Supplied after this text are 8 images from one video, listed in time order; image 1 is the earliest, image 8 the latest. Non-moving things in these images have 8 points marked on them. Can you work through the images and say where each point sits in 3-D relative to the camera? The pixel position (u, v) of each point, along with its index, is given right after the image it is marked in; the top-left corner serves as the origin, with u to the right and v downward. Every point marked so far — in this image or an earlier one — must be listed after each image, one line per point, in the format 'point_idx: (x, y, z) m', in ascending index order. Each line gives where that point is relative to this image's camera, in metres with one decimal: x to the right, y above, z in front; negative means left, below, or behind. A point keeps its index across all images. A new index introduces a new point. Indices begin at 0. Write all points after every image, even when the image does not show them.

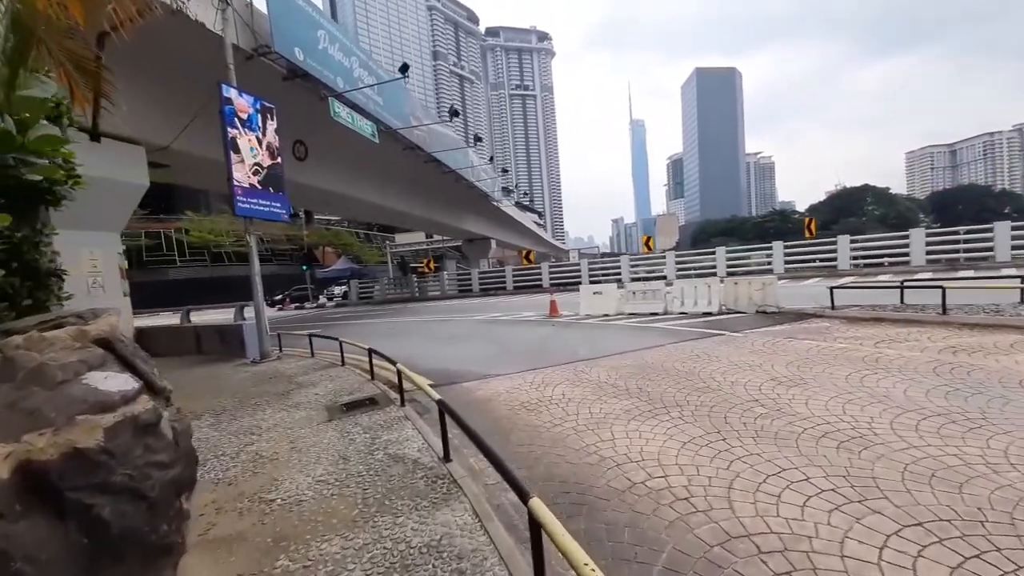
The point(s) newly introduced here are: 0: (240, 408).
0: (-3.5, -1.5, +5.4) m
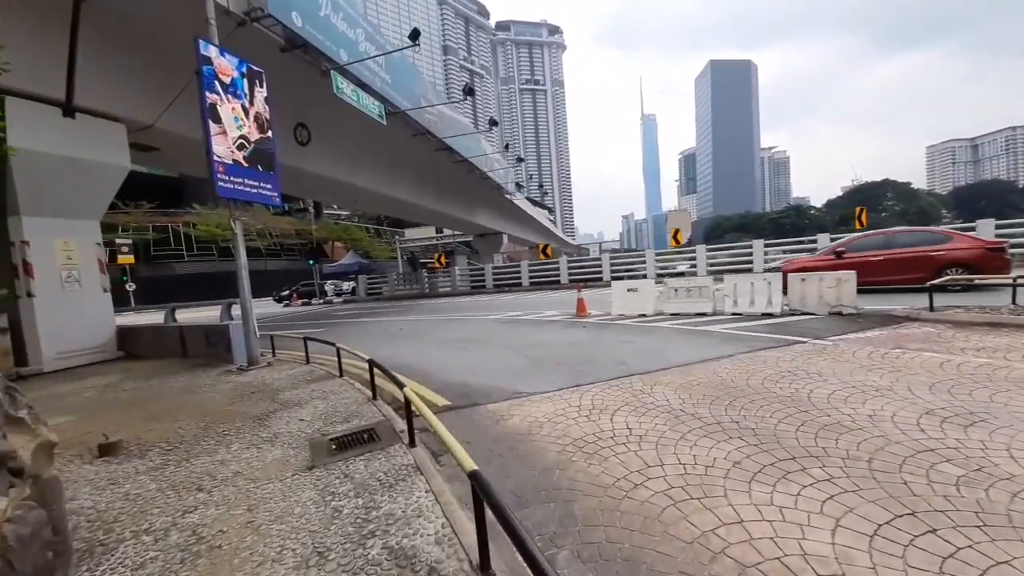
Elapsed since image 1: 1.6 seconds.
0: (-3.1, -1.5, +4.1) m
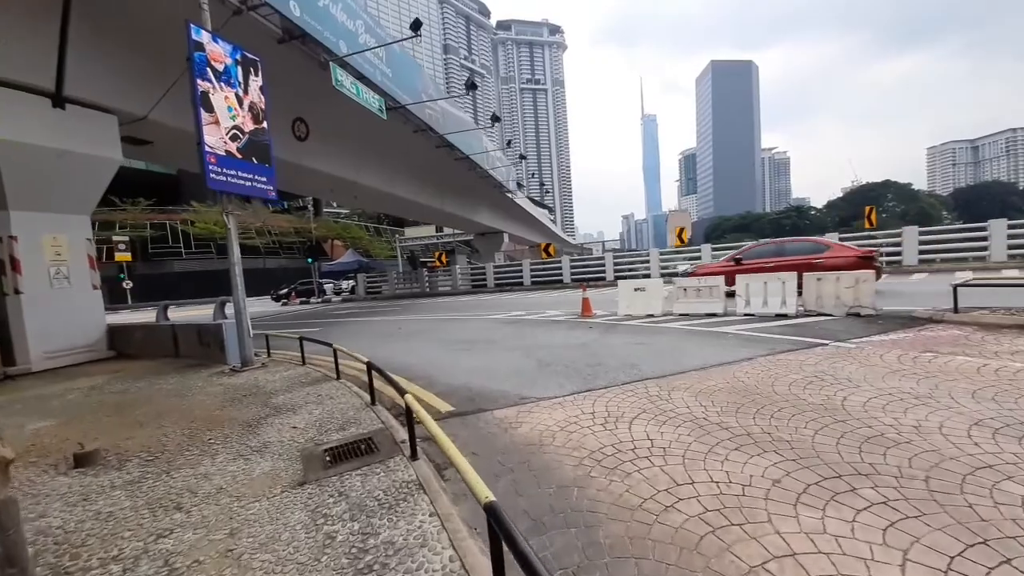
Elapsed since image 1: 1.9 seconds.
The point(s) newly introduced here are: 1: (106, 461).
0: (-3.0, -1.5, +3.8) m
1: (-3.6, -1.5, +3.7) m
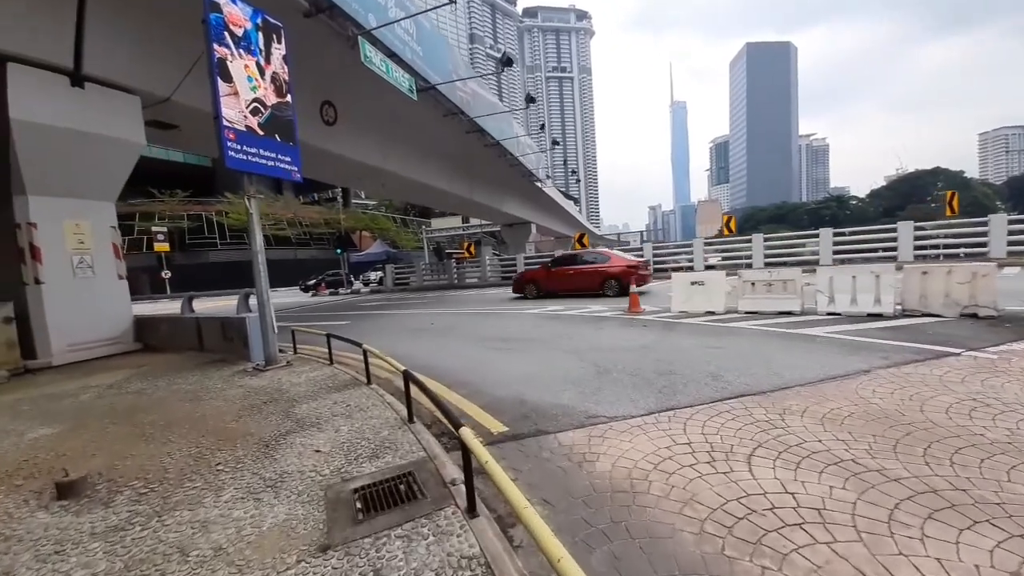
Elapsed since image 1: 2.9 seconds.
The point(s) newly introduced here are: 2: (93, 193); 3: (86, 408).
0: (-2.4, -1.4, +3.1) m
1: (-3.0, -1.5, +3.0) m
2: (-8.6, +2.0, +8.6) m
3: (-5.3, -1.5, +5.2) m
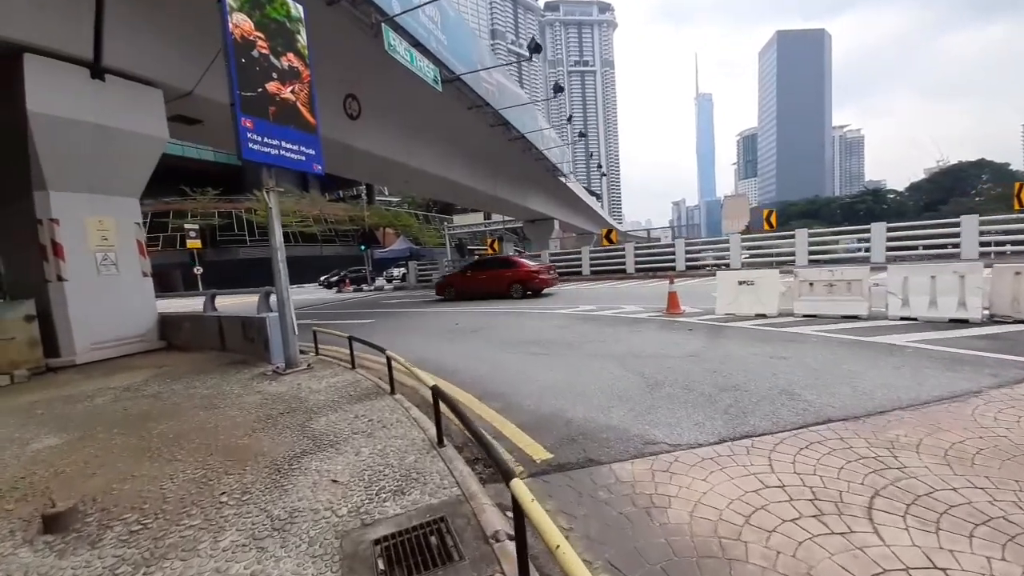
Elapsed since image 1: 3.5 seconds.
0: (-2.1, -1.4, +2.7) m
1: (-2.7, -1.5, +2.7) m
2: (-8.0, +2.0, +8.5) m
3: (-4.9, -1.5, +4.9) m
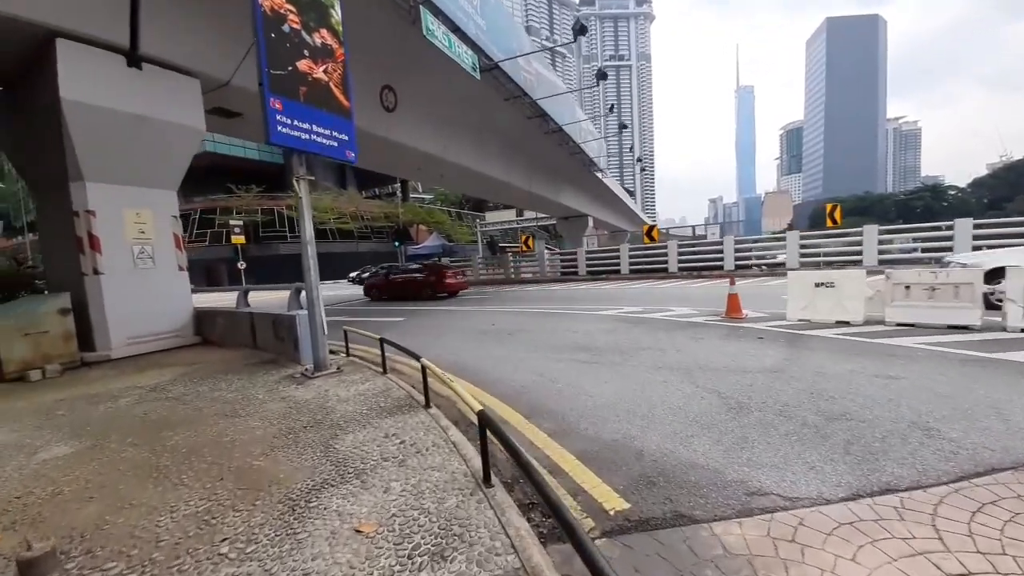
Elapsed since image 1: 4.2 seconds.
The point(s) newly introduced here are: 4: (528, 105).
0: (-1.7, -1.4, +2.2) m
1: (-2.4, -1.5, +2.2) m
2: (-7.2, +2.1, +8.4) m
3: (-4.3, -1.4, +4.6) m
4: (+0.6, +7.2, +16.6) m
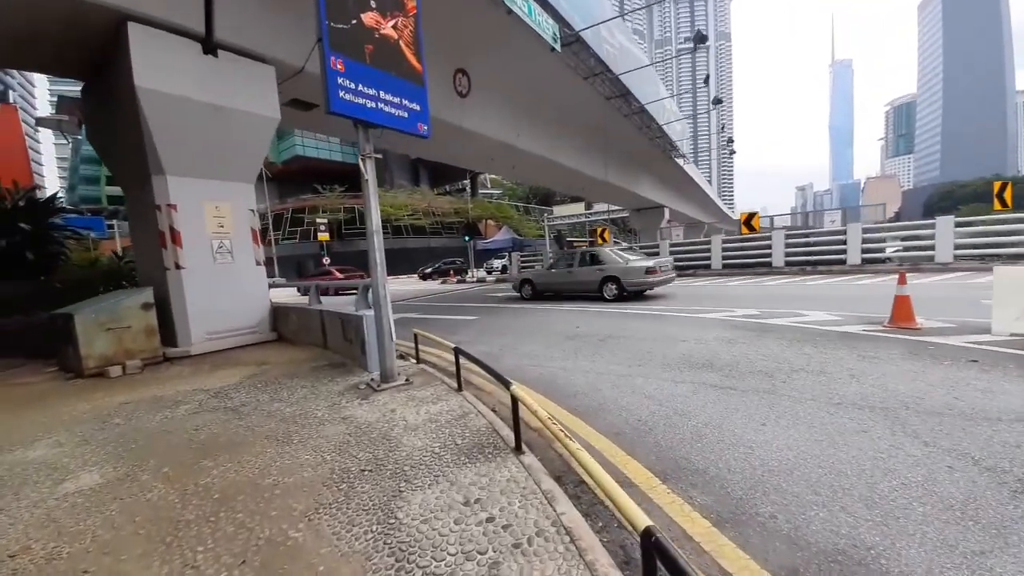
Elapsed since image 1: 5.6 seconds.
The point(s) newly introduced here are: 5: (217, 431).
0: (-1.2, -1.4, +1.3) m
1: (-1.8, -1.5, +1.4) m
2: (-5.5, +2.2, +8.2) m
3: (-3.3, -1.4, +4.1) m
4: (+3.5, +7.4, +15.0) m
5: (-2.8, -1.4, +4.0) m
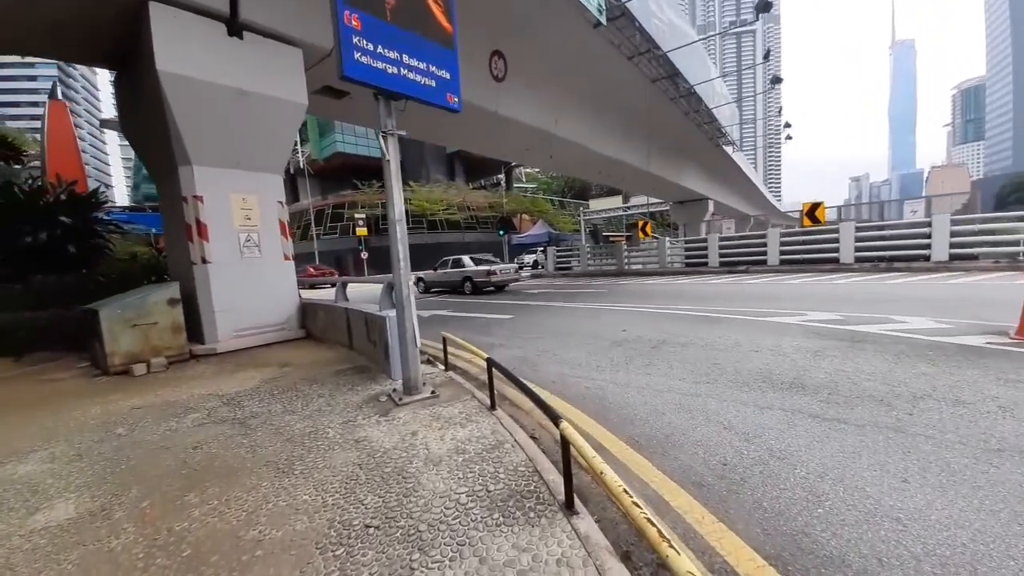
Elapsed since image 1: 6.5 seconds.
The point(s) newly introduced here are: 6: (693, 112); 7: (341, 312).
0: (-1.0, -1.5, +0.6) m
1: (-1.6, -1.5, +0.8) m
2: (-4.8, +2.3, +7.8) m
3: (-3.0, -1.4, +3.6) m
4: (+4.8, +7.5, +13.8) m
5: (-2.5, -1.4, +3.5) m
6: (+8.2, +7.9, +18.6) m
7: (-3.0, -0.4, +7.3) m
